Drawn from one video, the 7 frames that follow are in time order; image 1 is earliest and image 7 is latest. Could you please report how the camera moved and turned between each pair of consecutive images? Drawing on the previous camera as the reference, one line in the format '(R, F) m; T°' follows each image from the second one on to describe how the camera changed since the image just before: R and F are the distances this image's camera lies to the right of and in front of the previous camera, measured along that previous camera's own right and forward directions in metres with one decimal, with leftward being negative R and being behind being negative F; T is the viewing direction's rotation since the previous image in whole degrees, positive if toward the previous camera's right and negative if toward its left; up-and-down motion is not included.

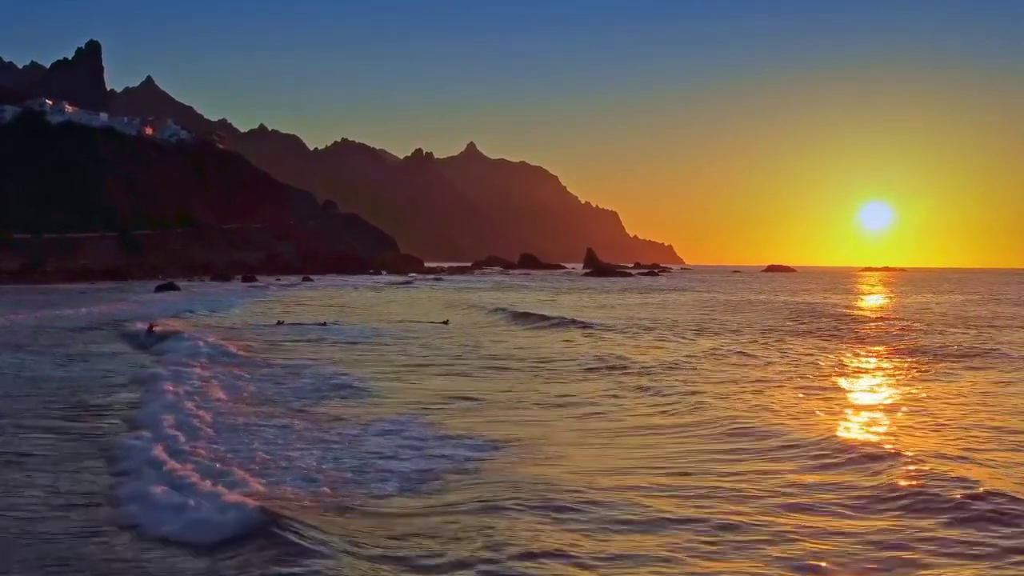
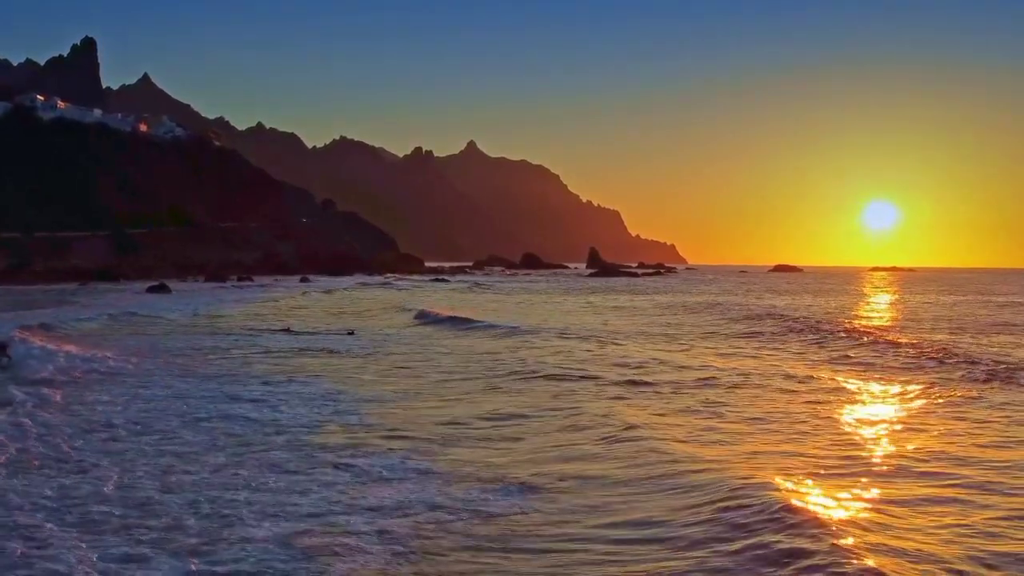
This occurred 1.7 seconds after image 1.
(-0.2, +1.5) m; 0°
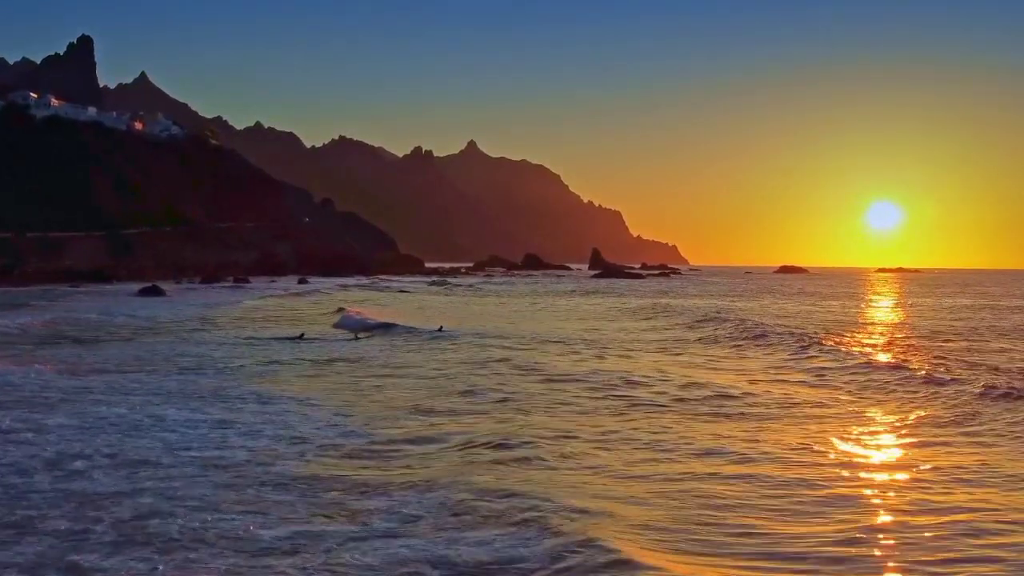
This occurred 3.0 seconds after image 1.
(-0.3, +1.3) m; 0°
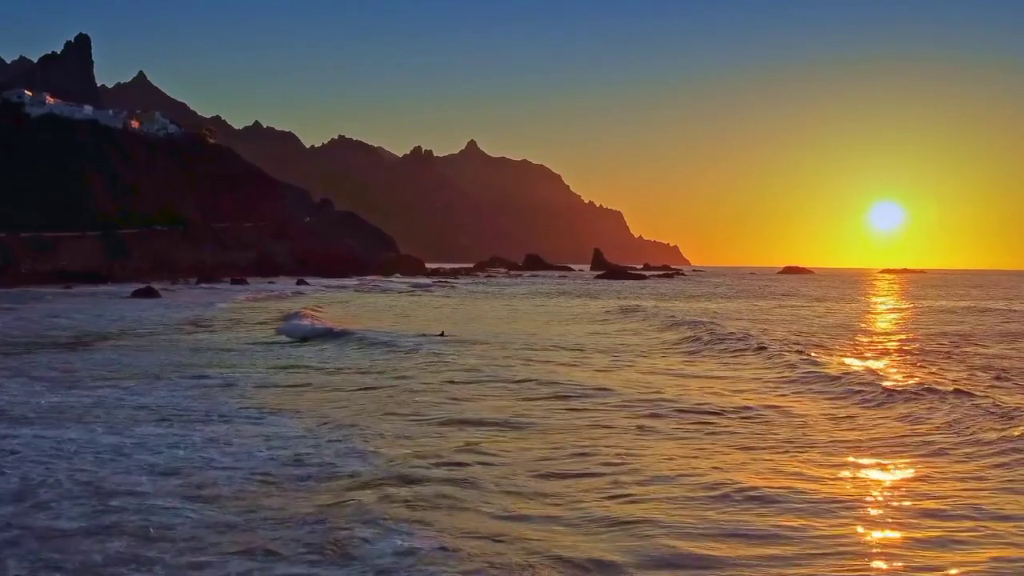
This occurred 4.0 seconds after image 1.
(-0.2, +1.0) m; 0°
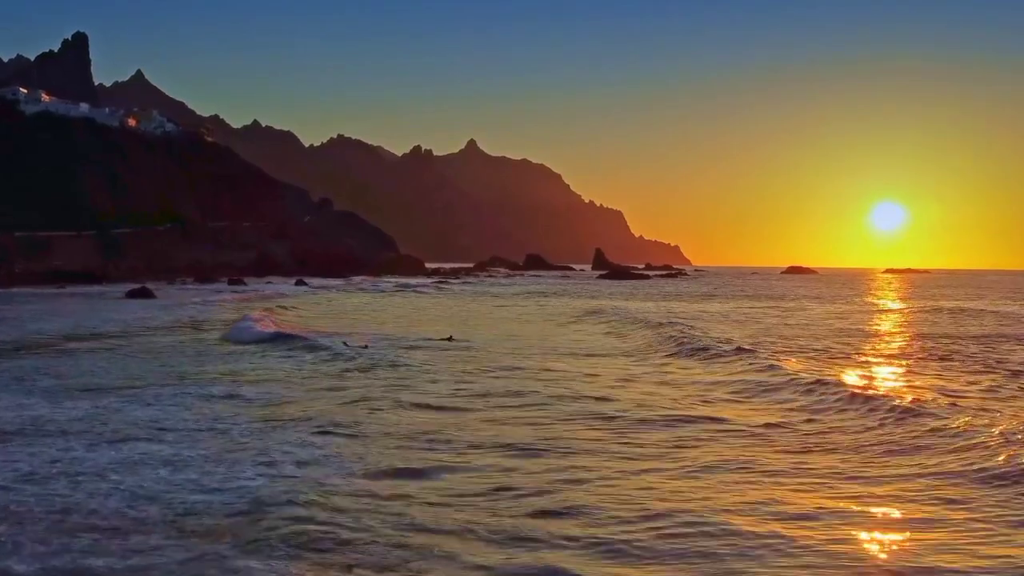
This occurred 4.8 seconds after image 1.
(-0.2, +0.8) m; 0°
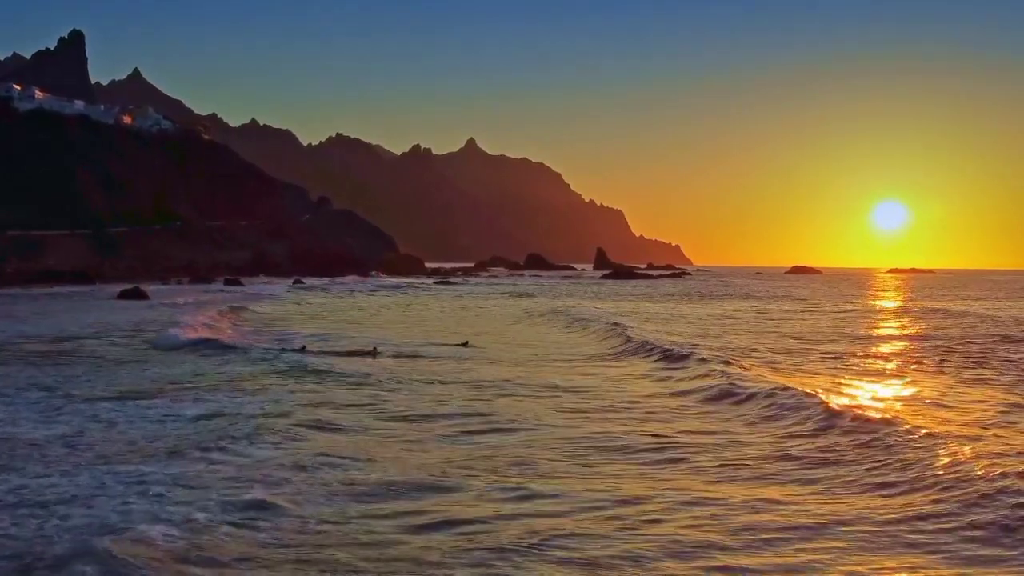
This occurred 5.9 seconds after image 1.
(-0.2, +1.0) m; 0°
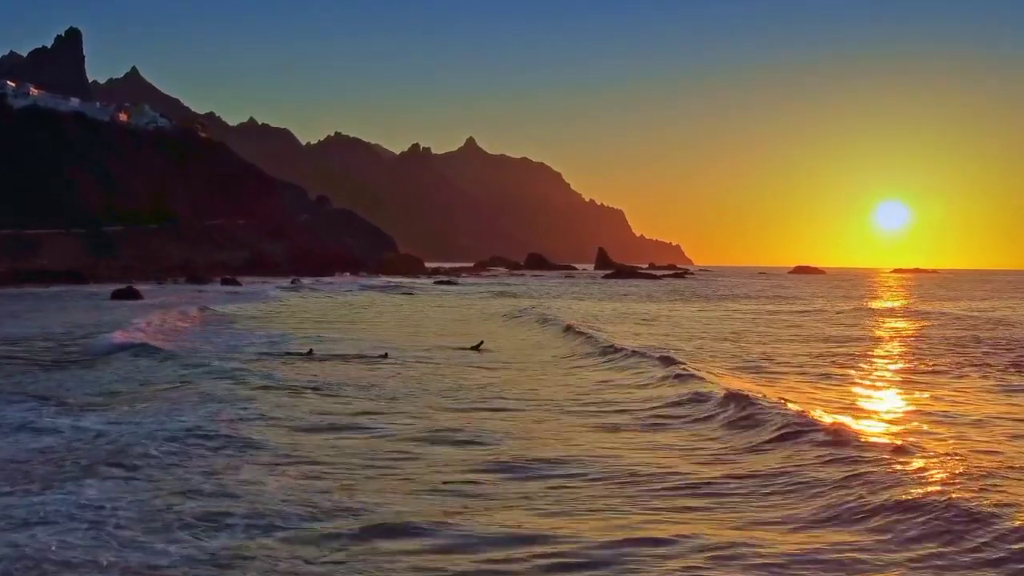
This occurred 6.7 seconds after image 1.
(-0.2, +0.9) m; 0°
